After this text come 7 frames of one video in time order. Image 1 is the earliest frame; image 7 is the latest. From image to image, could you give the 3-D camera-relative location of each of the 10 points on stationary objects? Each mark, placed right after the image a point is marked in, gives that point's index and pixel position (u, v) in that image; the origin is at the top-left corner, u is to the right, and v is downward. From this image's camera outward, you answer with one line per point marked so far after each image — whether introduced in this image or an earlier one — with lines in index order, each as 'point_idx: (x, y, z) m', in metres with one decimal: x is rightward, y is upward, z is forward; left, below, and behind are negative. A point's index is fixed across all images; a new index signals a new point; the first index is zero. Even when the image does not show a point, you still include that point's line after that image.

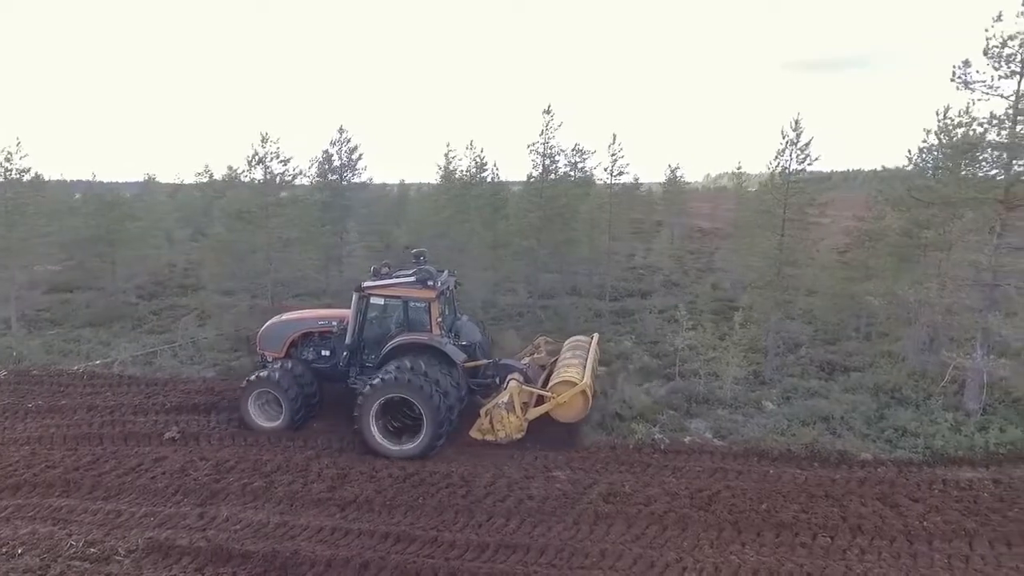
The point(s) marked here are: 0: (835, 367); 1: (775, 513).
0: (+5.2, -1.3, +10.1) m
1: (+2.5, -2.2, +6.1) m
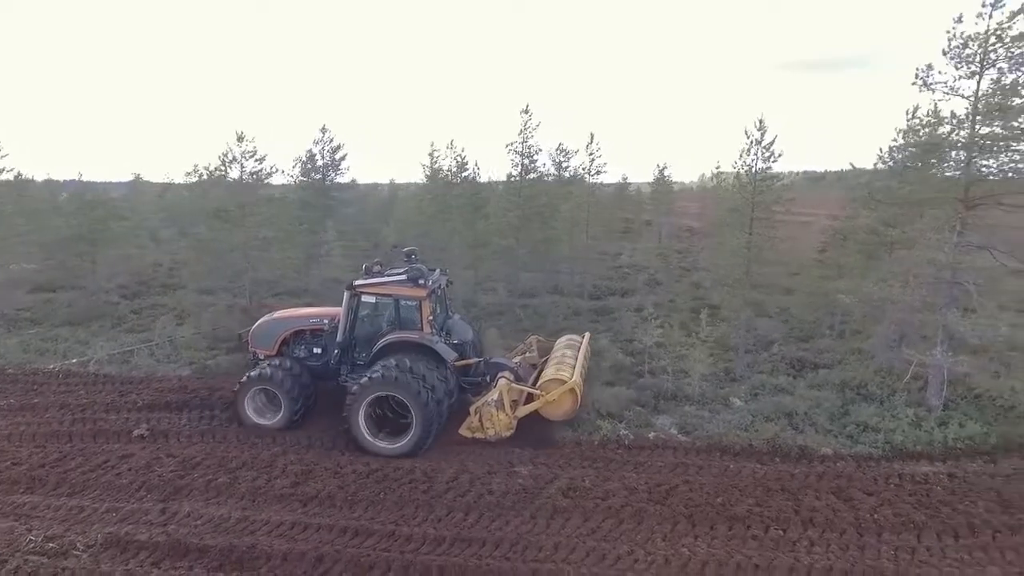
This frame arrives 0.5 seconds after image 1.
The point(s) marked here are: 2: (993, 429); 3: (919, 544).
0: (+4.8, -1.2, +10.2) m
1: (+2.1, -2.2, +6.2) m
2: (+6.0, -1.8, +7.8) m
3: (+3.7, -2.3, +5.6) m
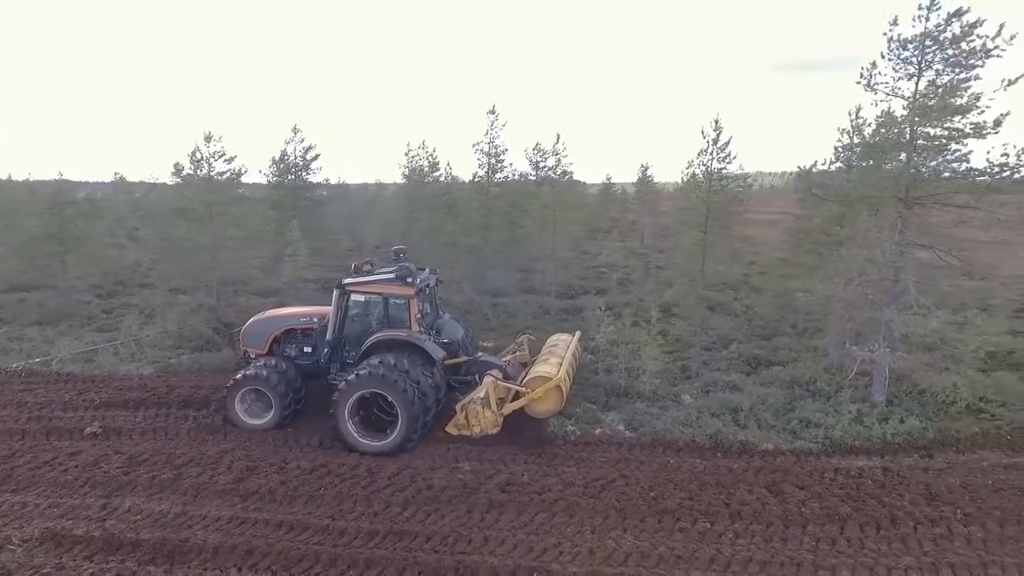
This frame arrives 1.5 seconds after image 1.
0: (+4.1, -1.2, +10.4) m
1: (+1.5, -2.1, +6.3) m
2: (+5.3, -1.7, +7.9) m
3: (+3.0, -2.3, +5.8) m
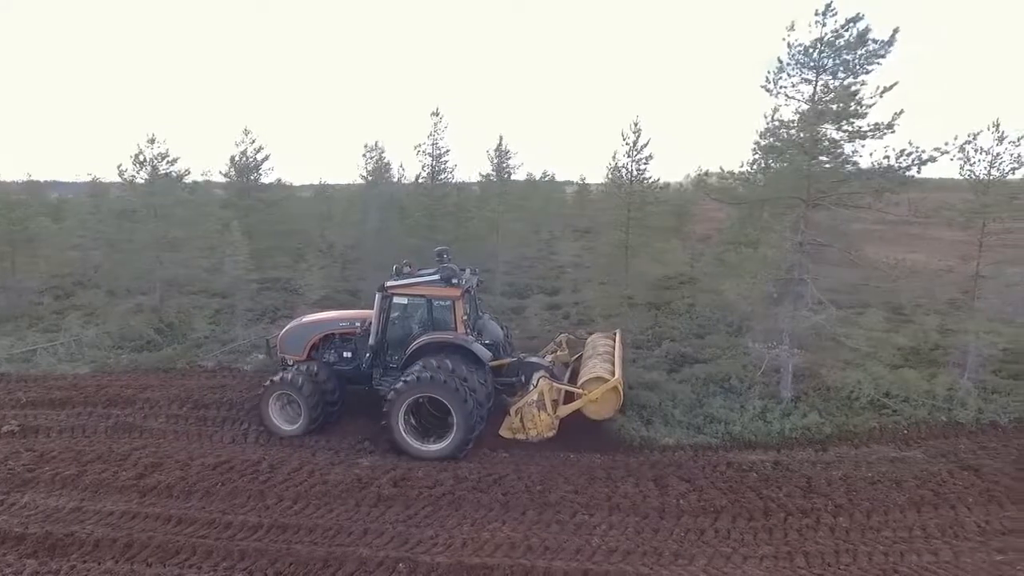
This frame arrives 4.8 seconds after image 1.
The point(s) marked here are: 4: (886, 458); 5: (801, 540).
0: (+2.9, -1.2, +10.6) m
1: (+0.3, -2.1, +6.5) m
2: (+4.2, -1.7, +8.1) m
3: (+1.9, -2.3, +6.0) m
4: (+4.4, -2.0, +7.3) m
5: (+2.6, -2.3, +5.7) m
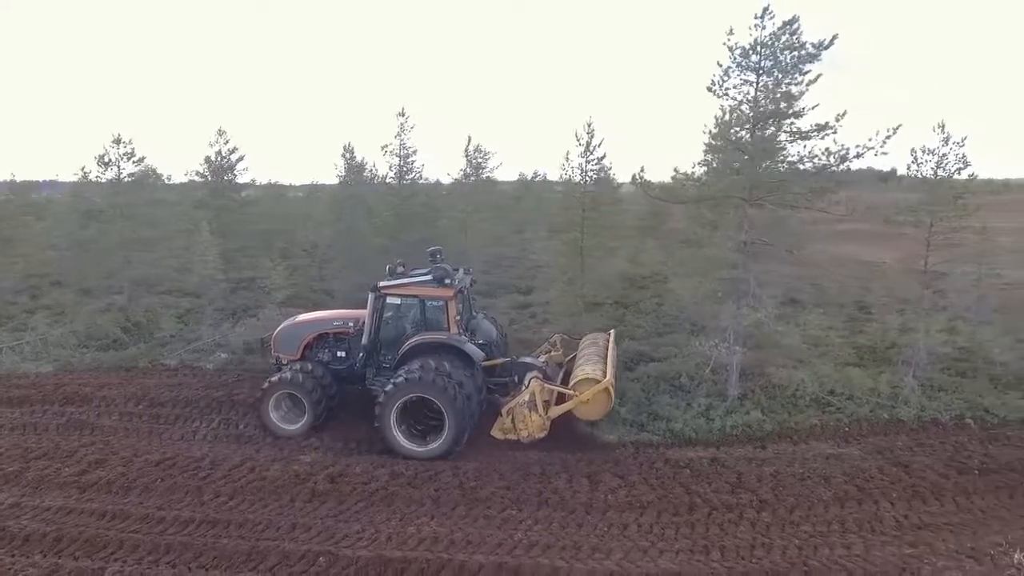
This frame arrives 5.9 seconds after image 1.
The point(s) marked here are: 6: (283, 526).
0: (+2.2, -1.2, +10.7) m
1: (-0.4, -2.1, +6.6) m
2: (+3.5, -1.7, +8.3) m
3: (+1.2, -2.3, +6.1) m
4: (+3.7, -2.0, +7.4) m
5: (+1.9, -2.3, +5.8) m
6: (-2.2, -2.3, +6.0) m
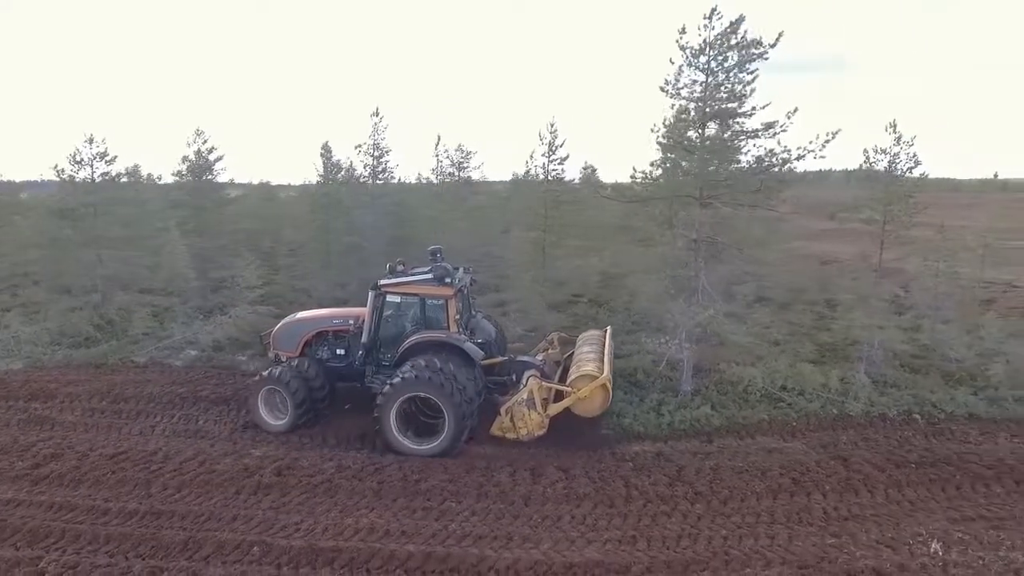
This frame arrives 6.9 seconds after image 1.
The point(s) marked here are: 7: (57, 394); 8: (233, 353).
0: (+1.6, -1.2, +10.8) m
1: (-1.0, -2.1, +6.7) m
2: (+2.8, -1.7, +8.4) m
3: (+0.6, -2.2, +6.2) m
4: (+3.0, -1.9, +7.6) m
5: (+1.3, -2.3, +6.0) m
6: (-2.8, -2.2, +6.1) m
7: (-6.8, -1.6, +9.5) m
8: (-5.0, -1.2, +11.3) m
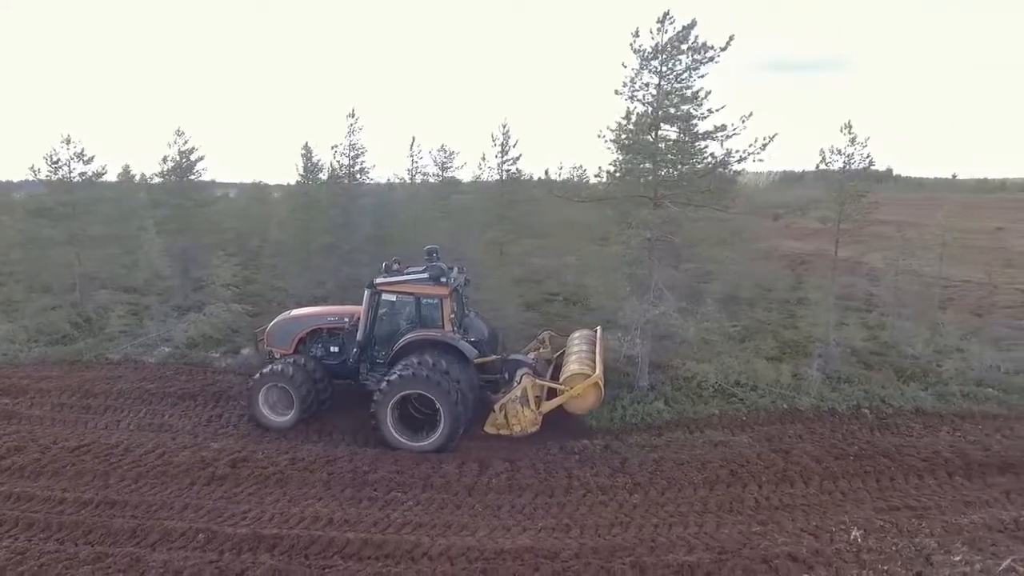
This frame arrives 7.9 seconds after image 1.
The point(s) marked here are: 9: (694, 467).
0: (+1.0, -1.1, +11.0) m
1: (-1.6, -2.0, +6.9) m
2: (+2.3, -1.6, +8.6) m
3: (0.0, -2.2, +6.4) m
4: (+2.5, -1.9, +7.8) m
5: (+0.7, -2.2, +6.2) m
6: (-3.4, -2.2, +6.3) m
7: (-7.4, -1.6, +9.7) m
8: (-5.6, -1.1, +11.5) m
9: (+2.1, -2.0, +7.0) m
